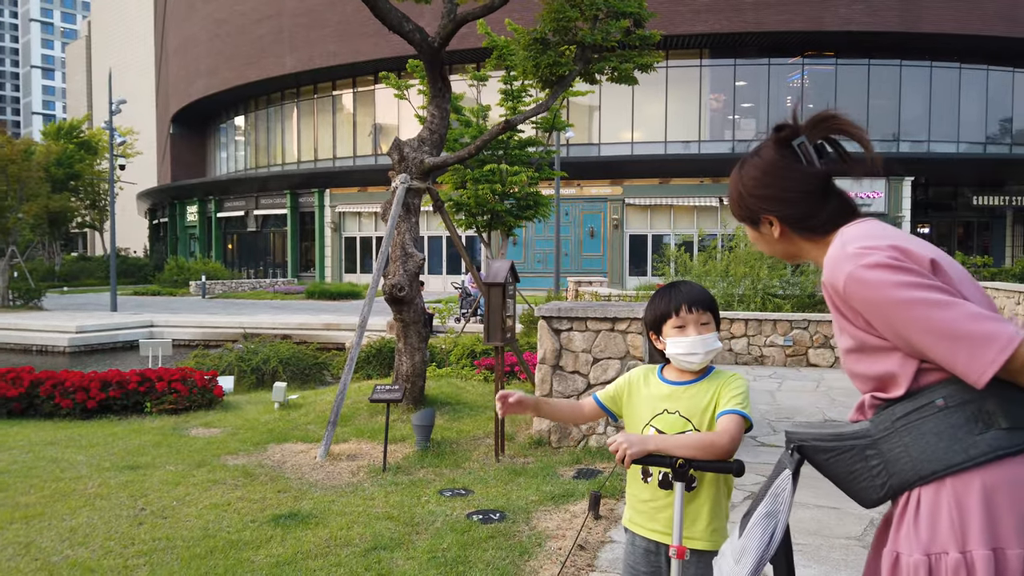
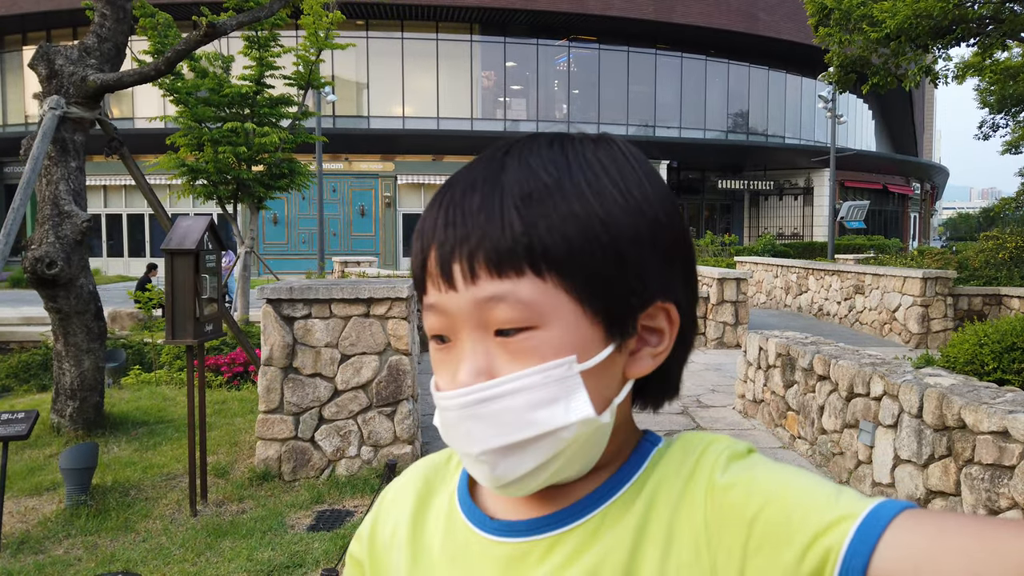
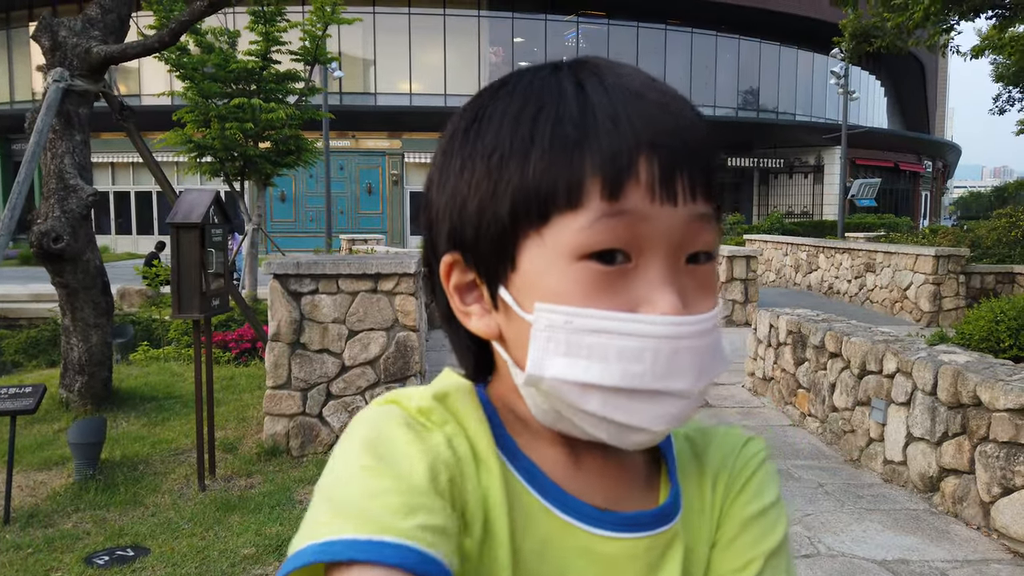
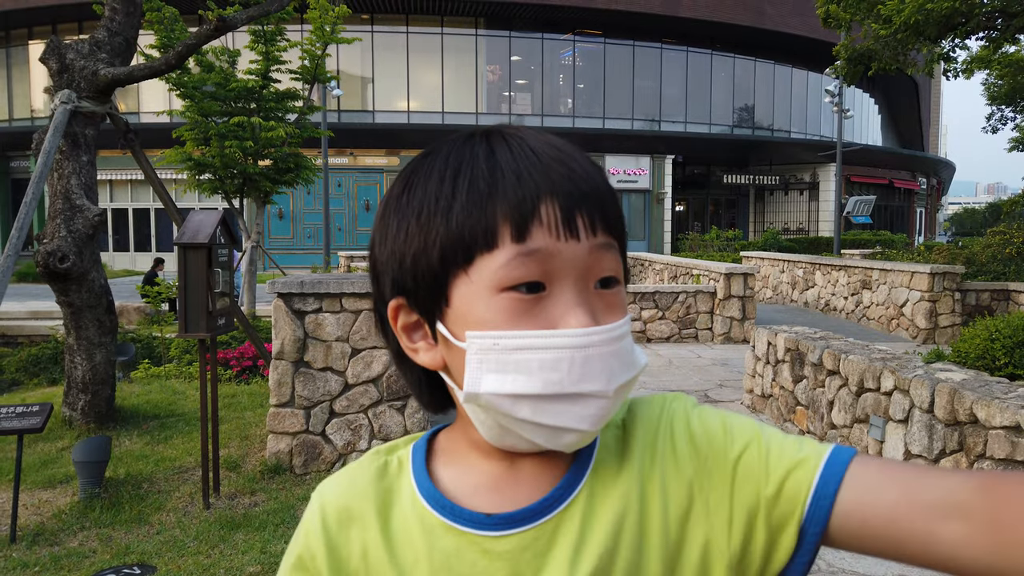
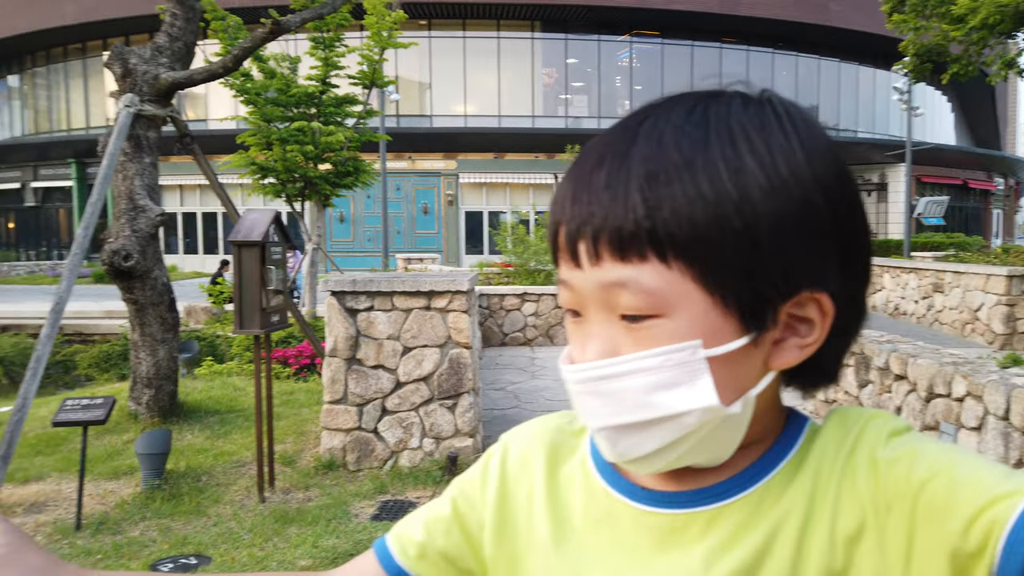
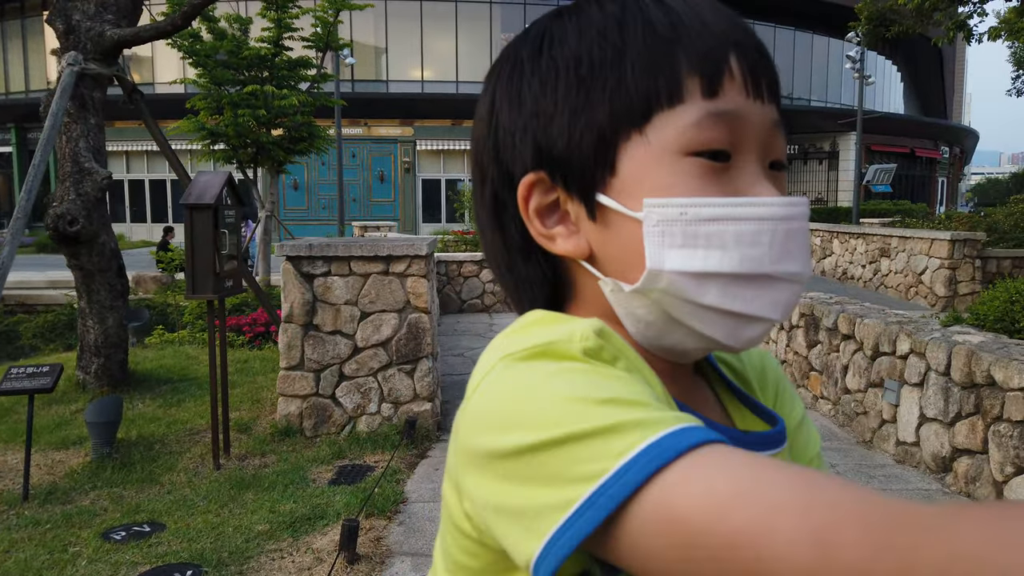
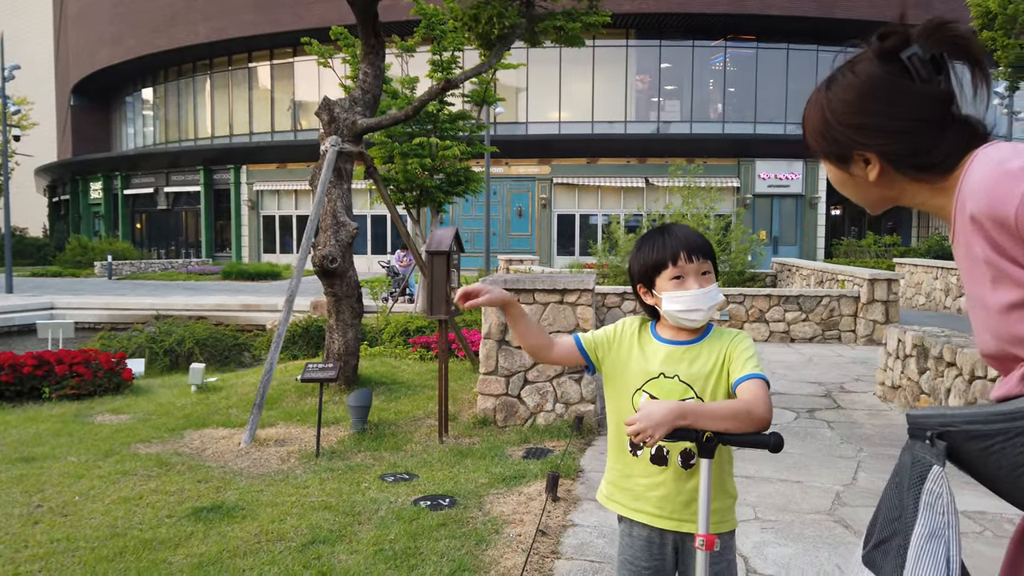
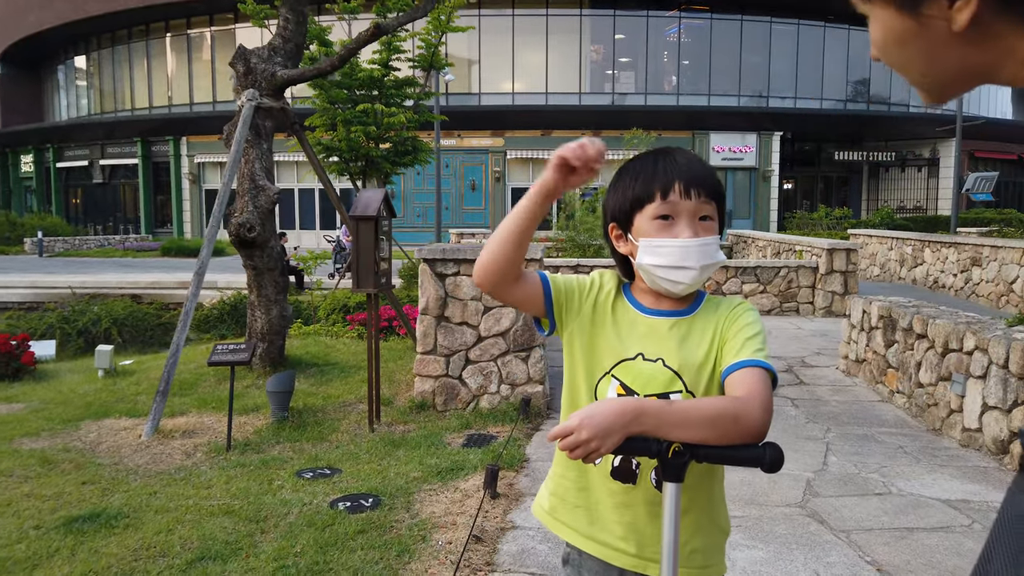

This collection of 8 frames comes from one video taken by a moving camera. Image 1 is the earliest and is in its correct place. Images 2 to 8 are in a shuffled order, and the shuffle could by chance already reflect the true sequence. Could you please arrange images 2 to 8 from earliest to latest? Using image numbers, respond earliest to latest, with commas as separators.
7, 8, 6, 3, 4, 2, 5
